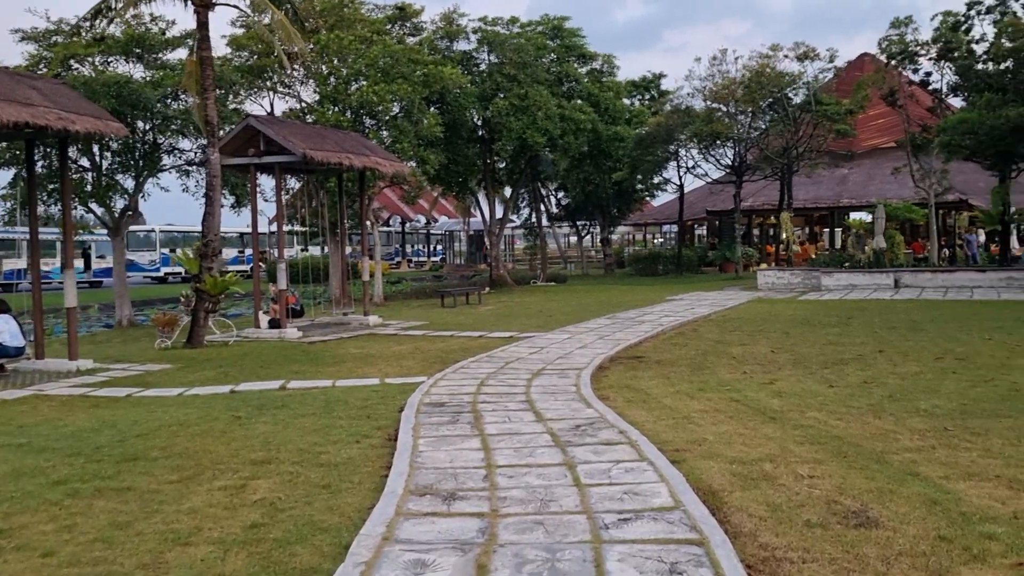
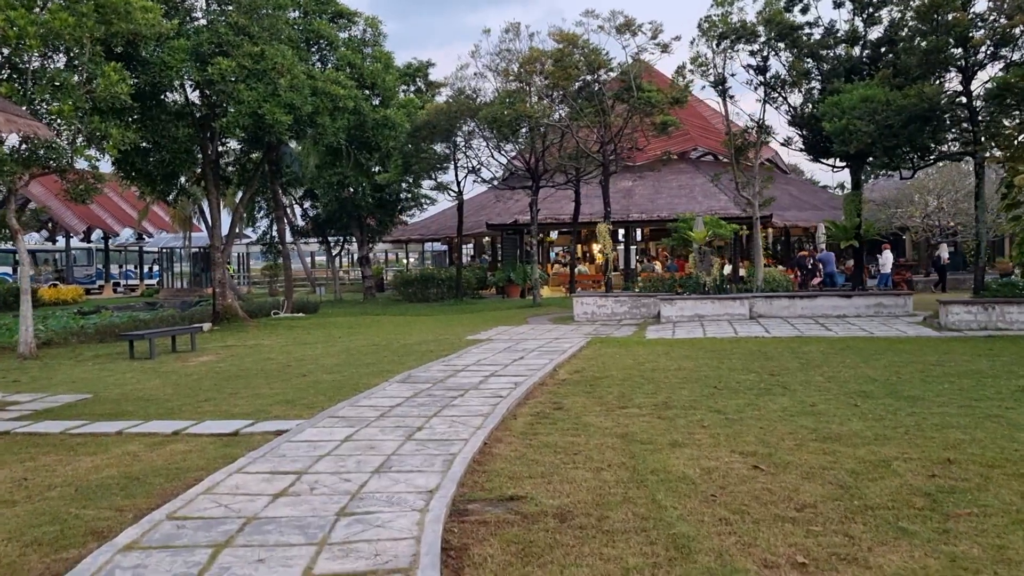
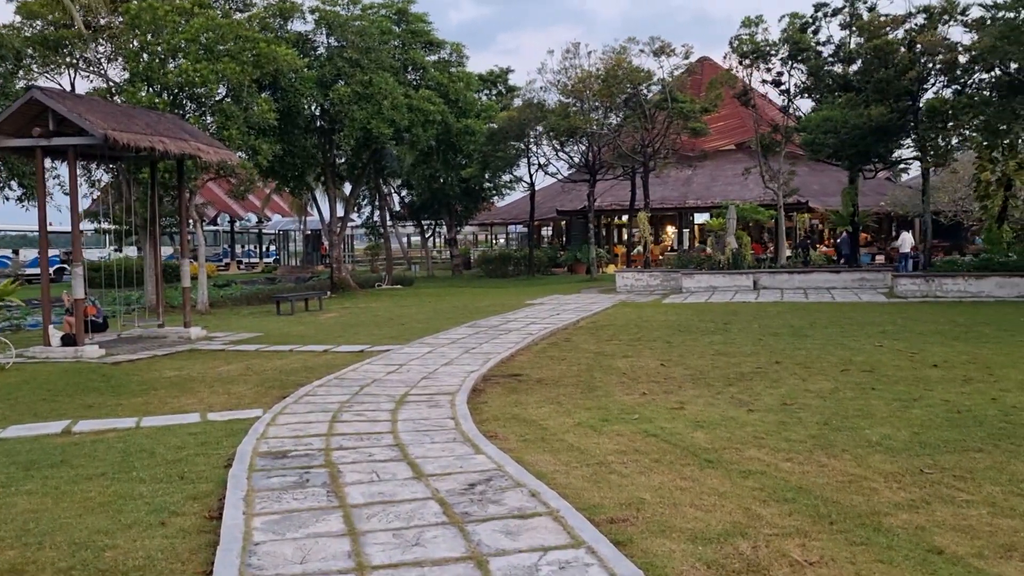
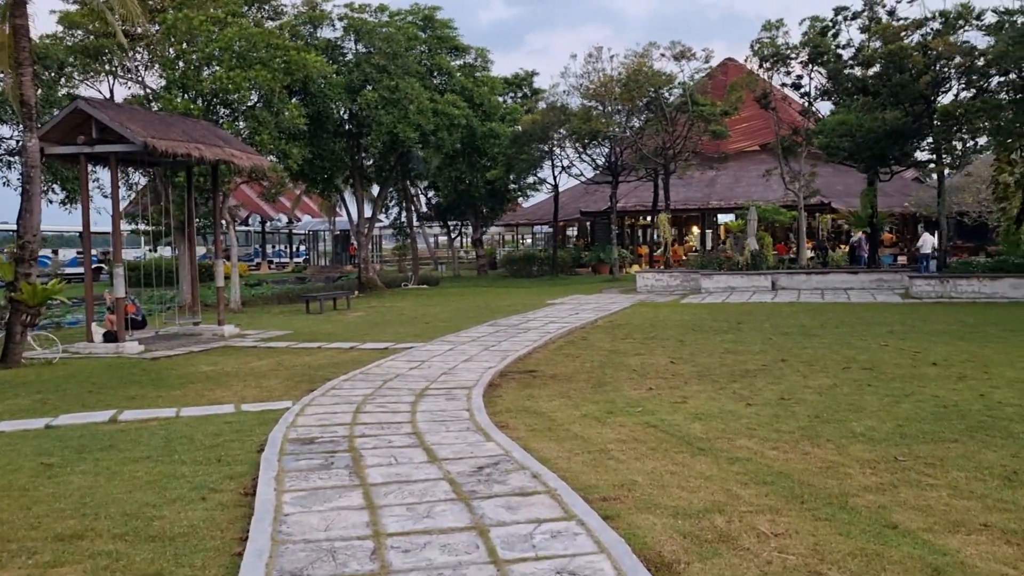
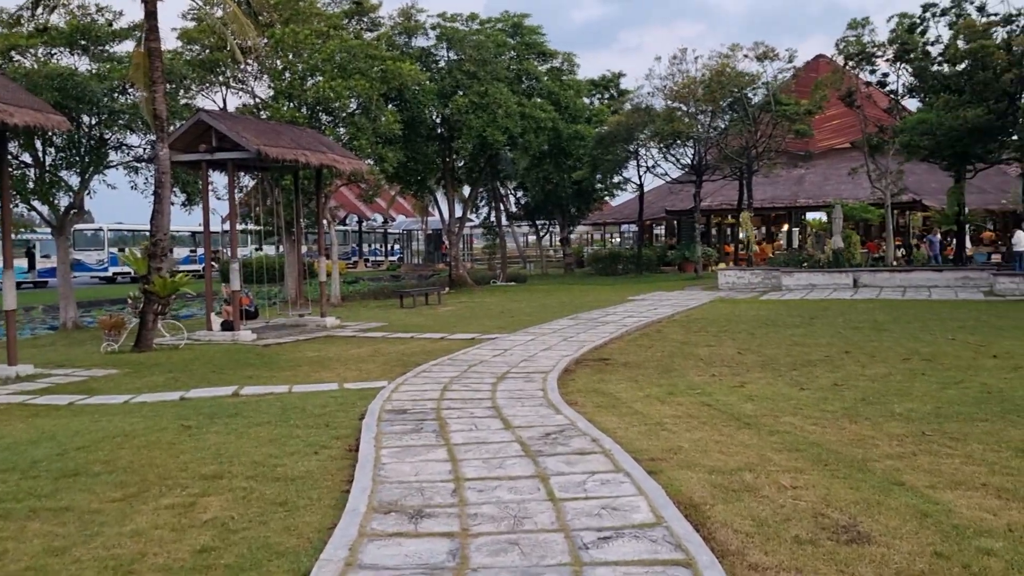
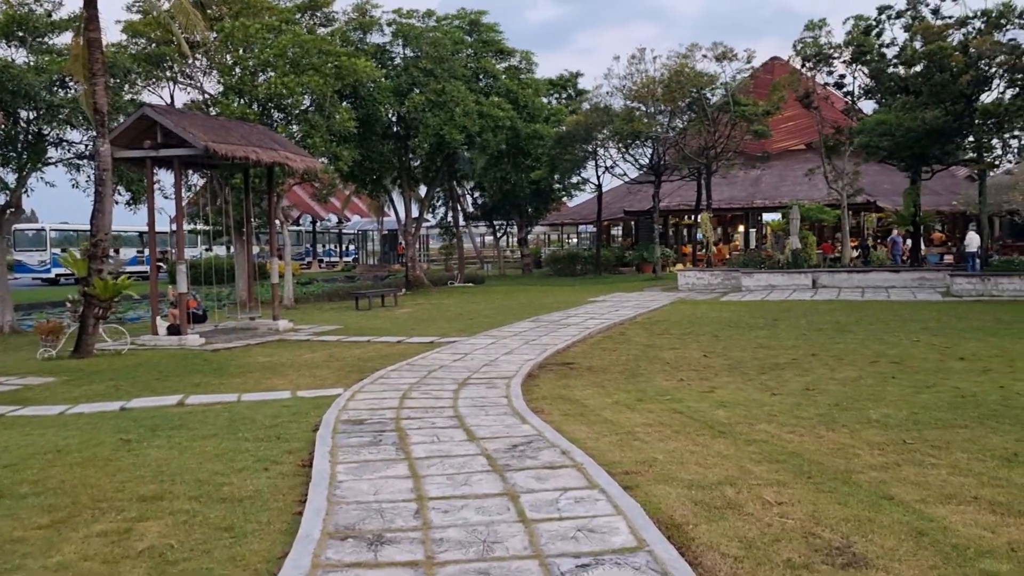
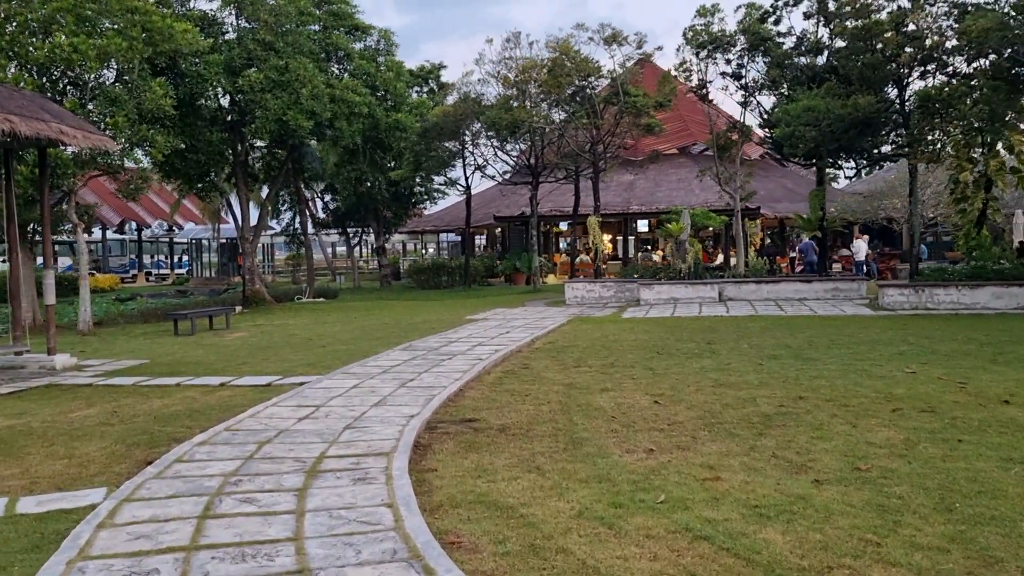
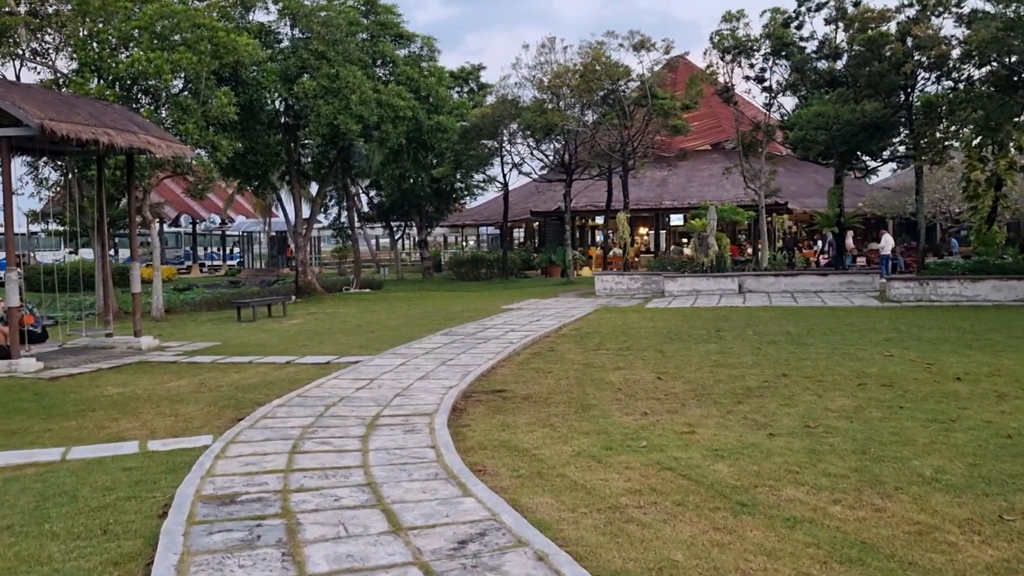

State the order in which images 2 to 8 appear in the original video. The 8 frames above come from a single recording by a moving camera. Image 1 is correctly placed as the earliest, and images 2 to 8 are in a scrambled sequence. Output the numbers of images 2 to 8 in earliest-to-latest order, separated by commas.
5, 6, 4, 3, 8, 7, 2
